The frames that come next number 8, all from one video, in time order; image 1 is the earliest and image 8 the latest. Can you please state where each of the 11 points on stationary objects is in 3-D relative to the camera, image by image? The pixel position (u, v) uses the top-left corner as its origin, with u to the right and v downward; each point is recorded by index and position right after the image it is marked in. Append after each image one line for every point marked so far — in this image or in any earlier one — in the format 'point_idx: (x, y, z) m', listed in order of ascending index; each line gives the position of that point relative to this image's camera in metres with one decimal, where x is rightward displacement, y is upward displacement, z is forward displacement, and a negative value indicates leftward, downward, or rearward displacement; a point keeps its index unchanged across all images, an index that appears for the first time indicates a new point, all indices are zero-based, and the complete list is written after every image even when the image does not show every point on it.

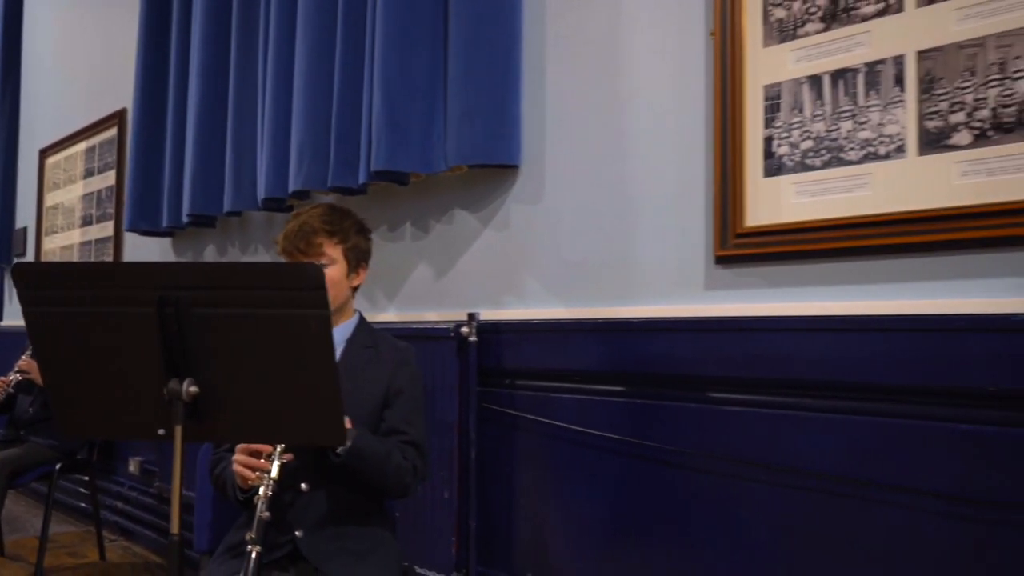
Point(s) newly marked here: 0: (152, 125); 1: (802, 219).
0: (-1.4, +0.7, +3.3) m
1: (+0.5, +0.1, +1.5) m
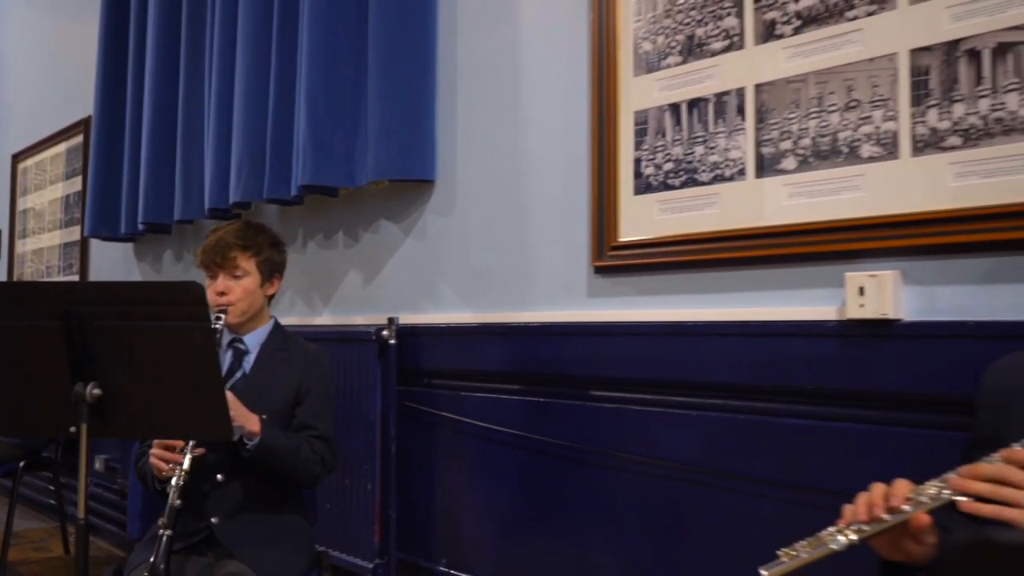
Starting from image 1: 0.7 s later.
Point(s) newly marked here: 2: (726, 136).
0: (-1.7, +0.6, +3.4) m
1: (+0.3, +0.1, +1.6) m
2: (+0.4, +0.3, +1.5) m
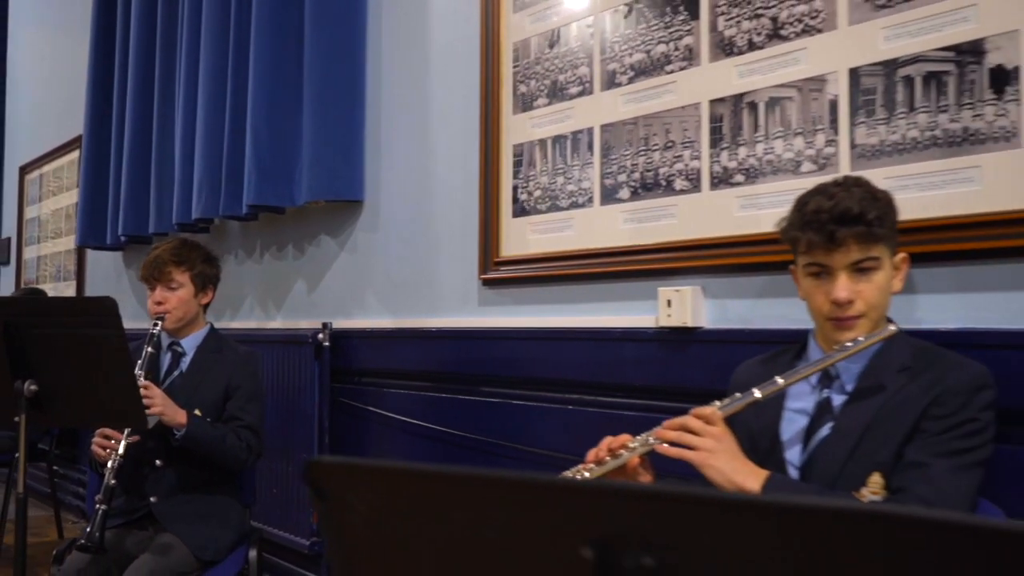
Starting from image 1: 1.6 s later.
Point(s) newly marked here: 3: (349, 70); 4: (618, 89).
0: (-1.9, +0.6, +3.7) m
1: (+0.1, +0.1, +1.9) m
2: (+0.1, +0.3, +1.8) m
3: (-0.5, +0.7, +2.4) m
4: (+0.2, +0.4, +1.7) m
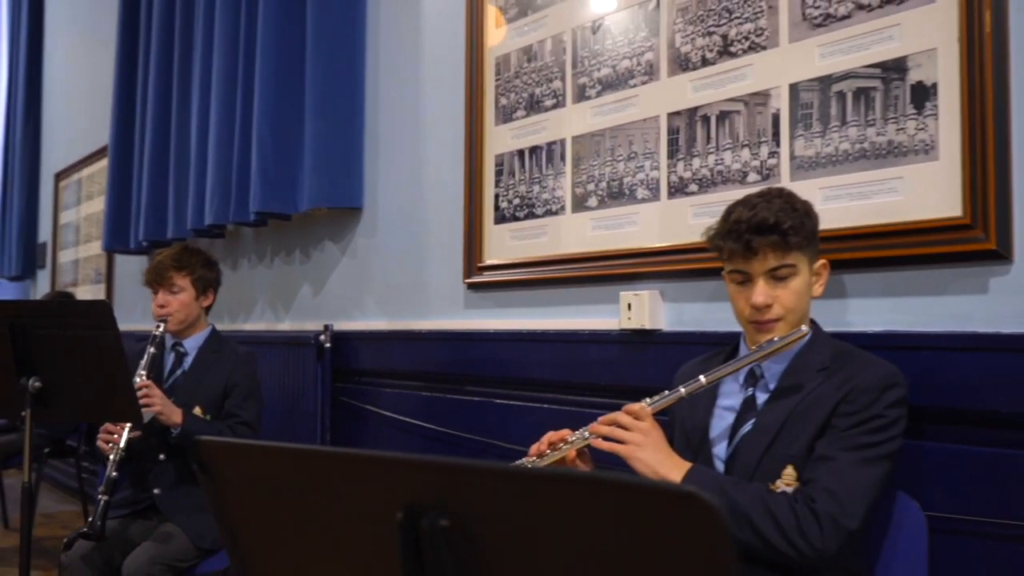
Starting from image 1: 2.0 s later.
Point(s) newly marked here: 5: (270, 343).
0: (-1.9, +0.6, +3.9) m
1: (0.0, +0.1, +2.0) m
2: (+0.1, +0.3, +1.9) m
3: (-0.5, +0.6, +2.6) m
4: (+0.2, +0.4, +1.8) m
5: (-0.8, -0.2, +2.7) m
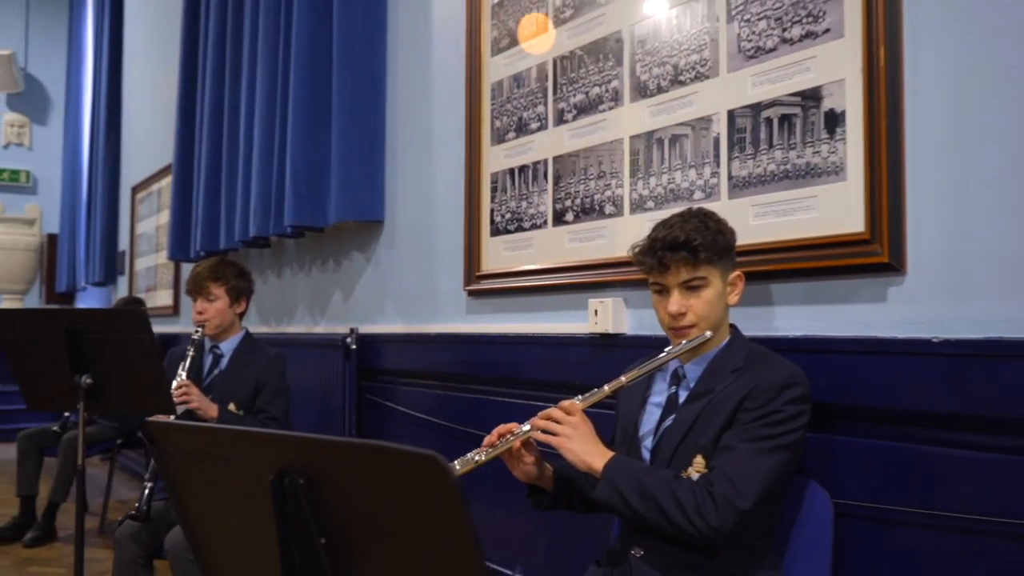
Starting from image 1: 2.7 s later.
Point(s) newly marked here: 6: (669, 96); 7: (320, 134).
0: (-1.7, +0.6, +4.2) m
1: (0.0, +0.1, +2.1) m
2: (+0.1, +0.2, +2.0) m
3: (-0.5, +0.6, +2.8) m
4: (+0.1, +0.4, +1.9) m
5: (-0.8, -0.2, +2.9) m
6: (+0.3, +0.4, +1.7) m
7: (-0.7, +0.6, +2.9) m
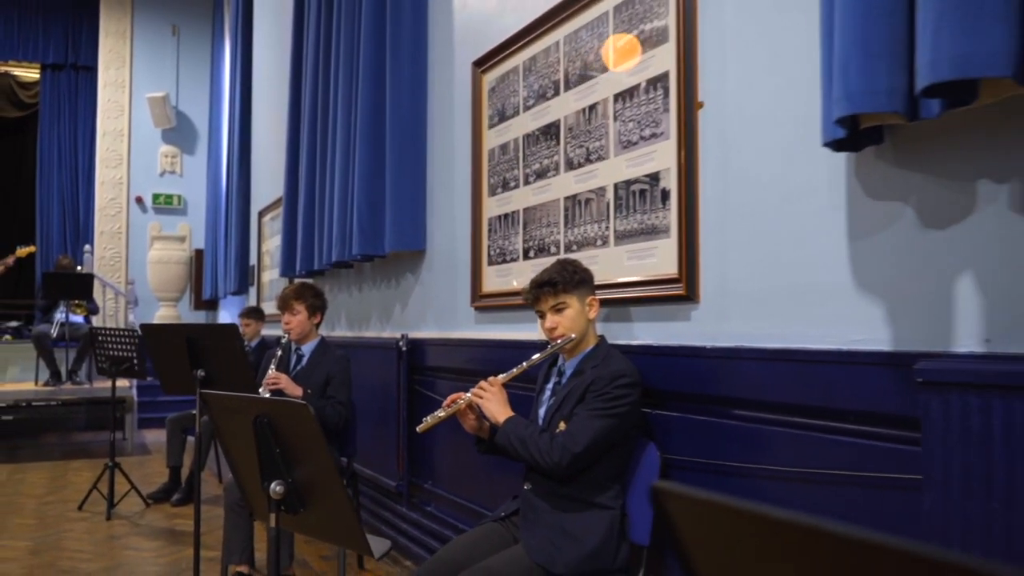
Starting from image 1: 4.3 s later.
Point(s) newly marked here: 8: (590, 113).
0: (-1.4, +0.5, +5.1) m
1: (-0.1, 0.0, +2.8) m
2: (0.0, +0.2, +2.7) m
3: (-0.4, +0.6, +3.5) m
4: (+0.1, +0.3, +2.6) m
5: (-0.7, -0.3, +3.7) m
6: (+0.2, +0.3, +2.3) m
7: (-0.6, +0.5, +3.7) m
8: (+0.2, +0.5, +2.3) m
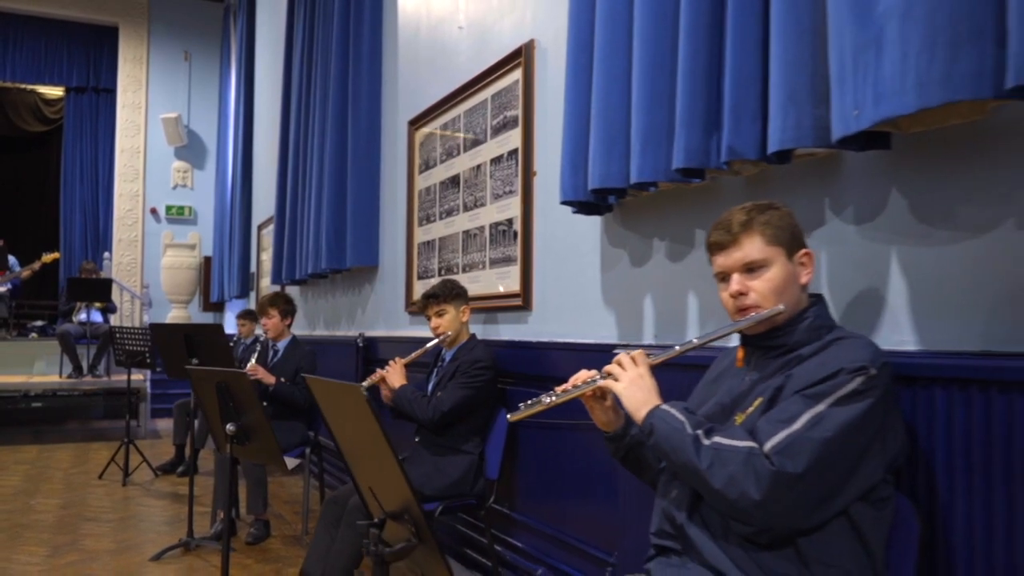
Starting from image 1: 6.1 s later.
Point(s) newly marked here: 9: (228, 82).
0: (-1.7, +0.4, +6.0) m
1: (-0.4, 0.0, +3.7) m
2: (-0.4, +0.1, +3.6) m
3: (-0.8, +0.5, +4.4) m
4: (-0.3, +0.3, +3.5) m
5: (-1.0, -0.3, +4.6) m
6: (-0.2, +0.3, +3.2) m
7: (-1.0, +0.4, +4.6) m
8: (-0.1, +0.5, +3.2) m
9: (-3.3, +2.4, +9.5) m
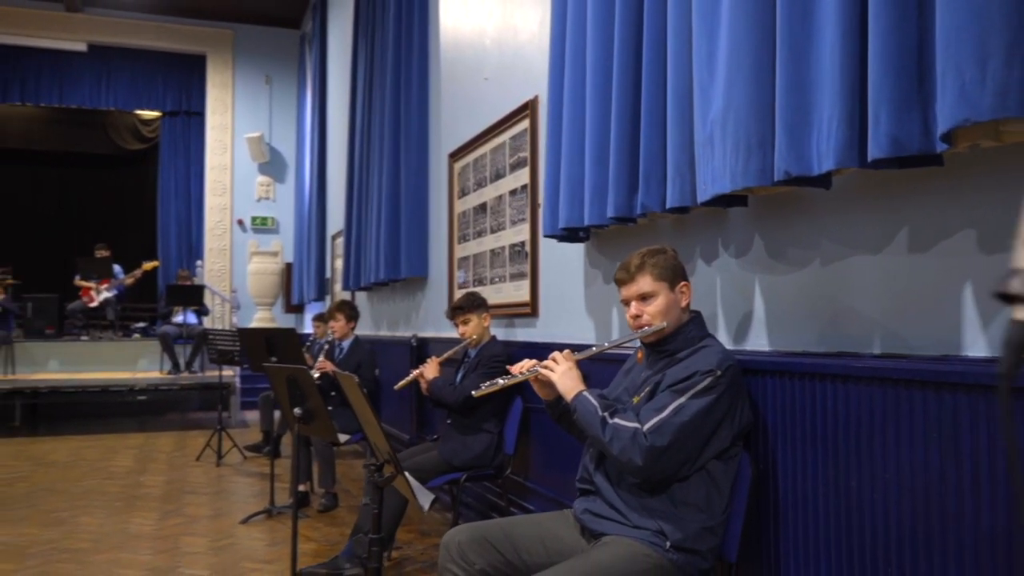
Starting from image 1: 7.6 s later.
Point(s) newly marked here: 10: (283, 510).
0: (-1.4, +0.4, +6.8) m
1: (-0.3, -0.1, +4.3) m
2: (-0.2, +0.1, +4.2) m
3: (-0.6, +0.5, +5.1) m
4: (-0.2, +0.2, +4.1) m
5: (-0.8, -0.4, +5.3) m
6: (-0.1, +0.2, +3.8) m
7: (-0.7, +0.4, +5.2) m
8: (-0.1, +0.4, +3.8) m
9: (-2.7, +2.4, +10.4) m
10: (-1.3, -1.2, +4.5) m
